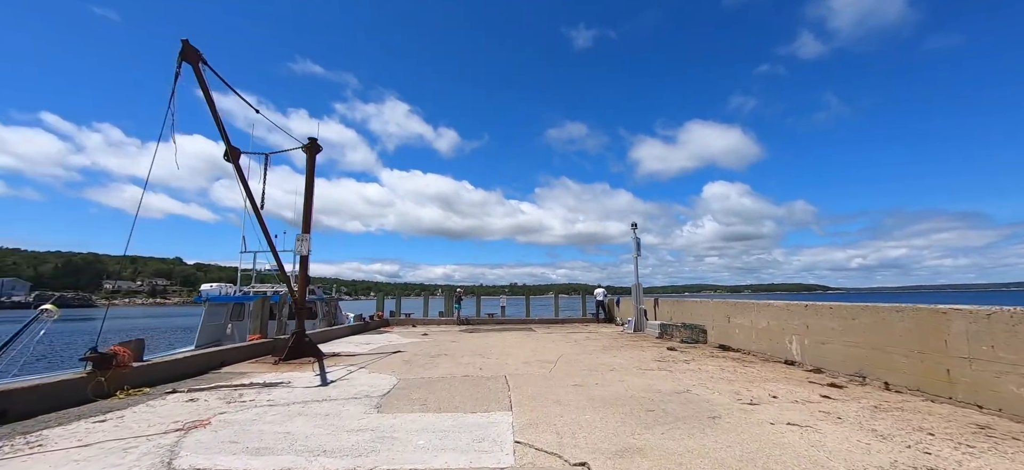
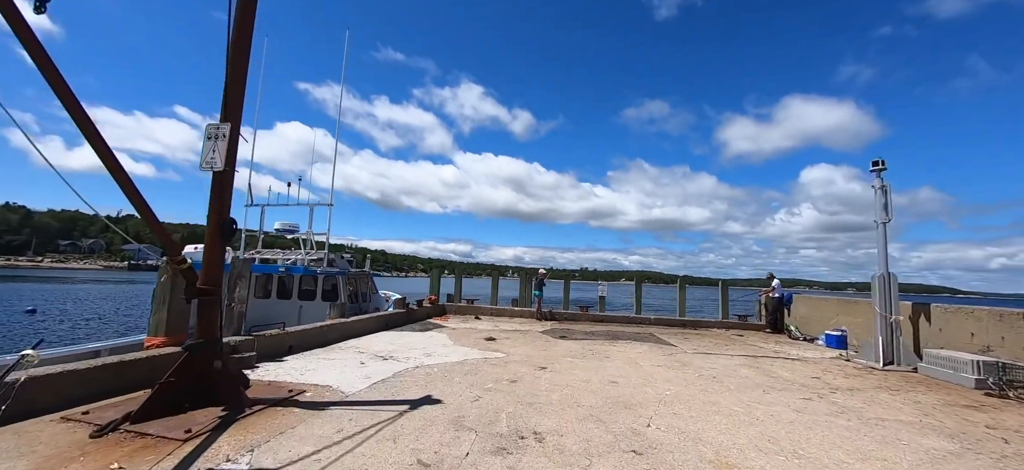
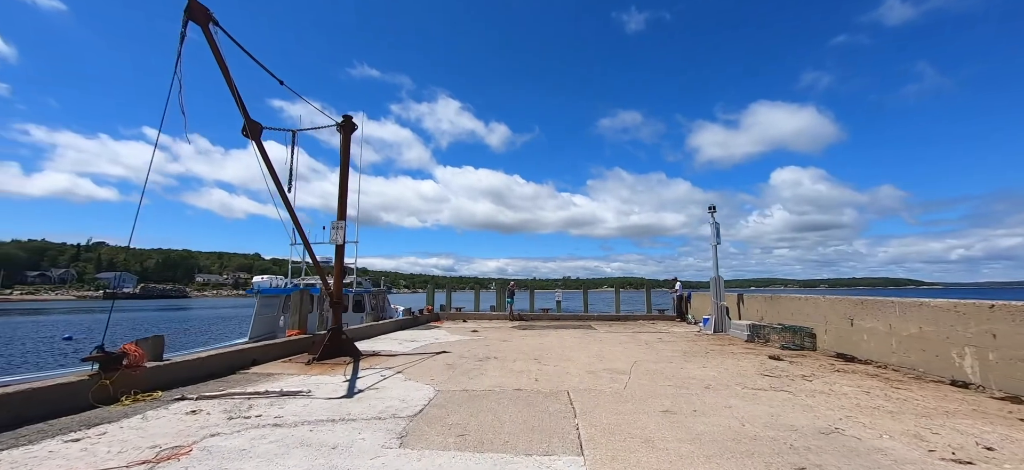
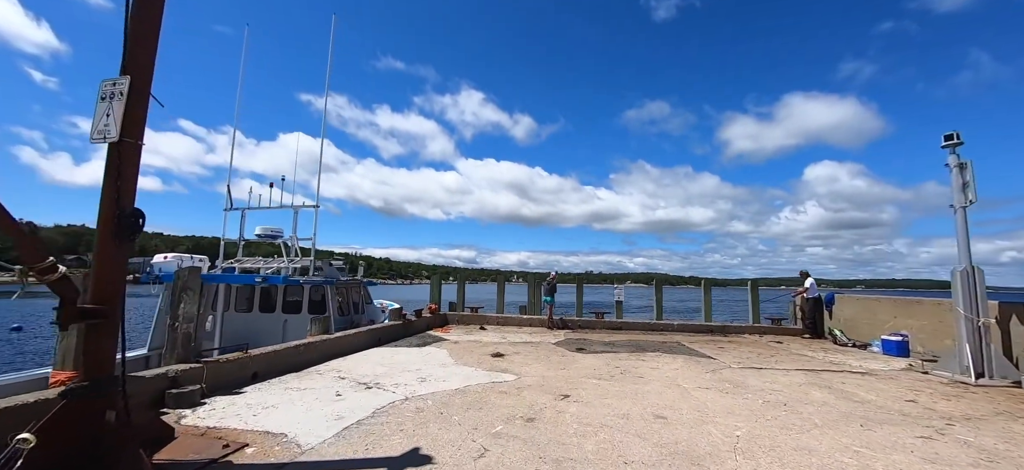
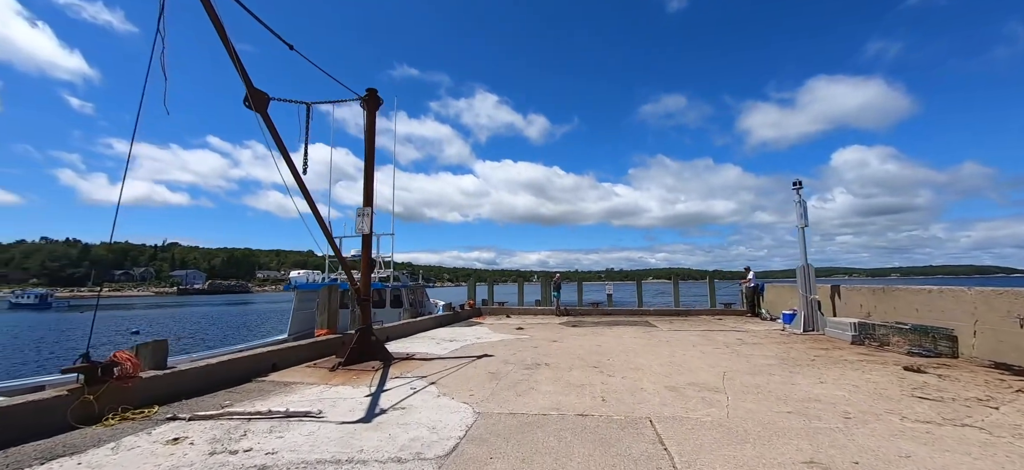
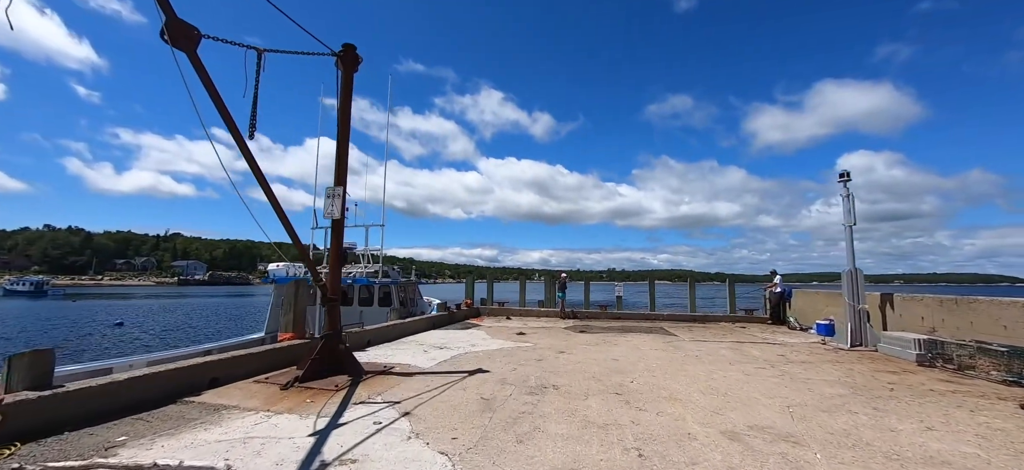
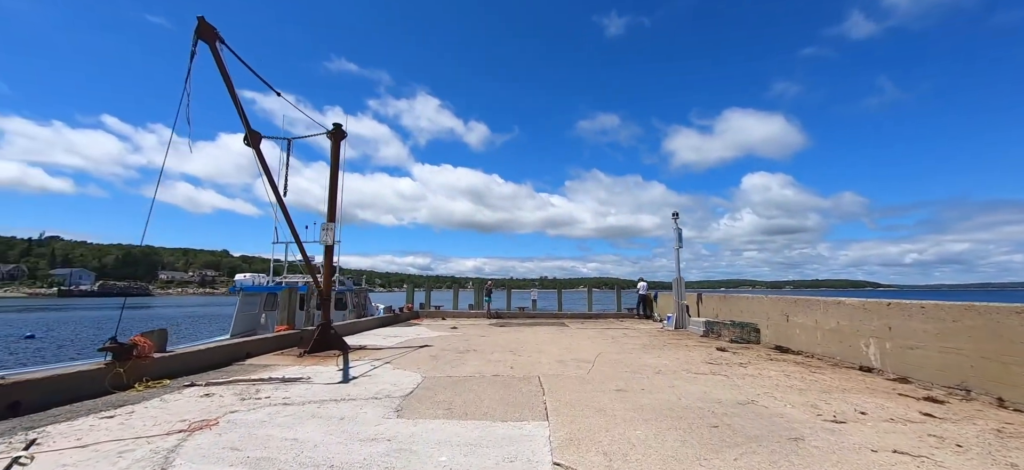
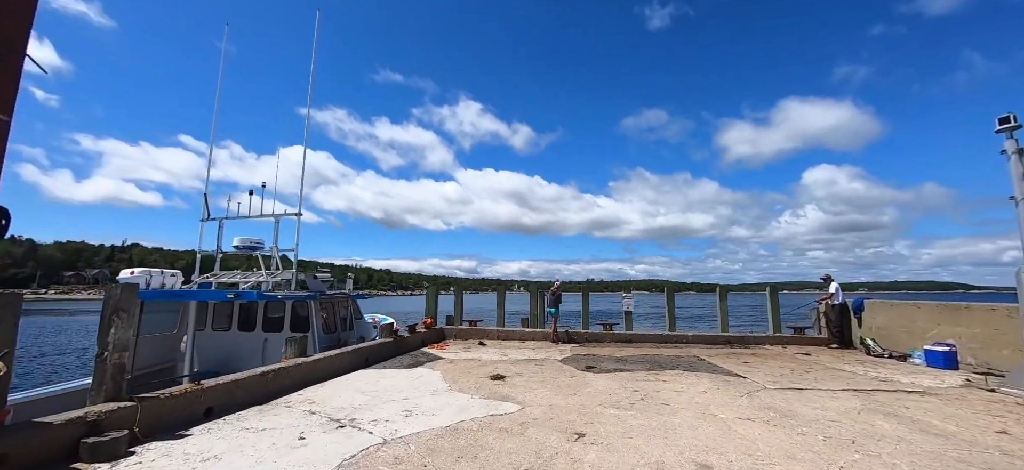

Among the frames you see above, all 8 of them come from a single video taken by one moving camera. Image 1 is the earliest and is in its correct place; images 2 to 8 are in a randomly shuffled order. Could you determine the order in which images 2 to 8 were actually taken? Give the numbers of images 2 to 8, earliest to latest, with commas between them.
7, 3, 5, 6, 2, 4, 8
